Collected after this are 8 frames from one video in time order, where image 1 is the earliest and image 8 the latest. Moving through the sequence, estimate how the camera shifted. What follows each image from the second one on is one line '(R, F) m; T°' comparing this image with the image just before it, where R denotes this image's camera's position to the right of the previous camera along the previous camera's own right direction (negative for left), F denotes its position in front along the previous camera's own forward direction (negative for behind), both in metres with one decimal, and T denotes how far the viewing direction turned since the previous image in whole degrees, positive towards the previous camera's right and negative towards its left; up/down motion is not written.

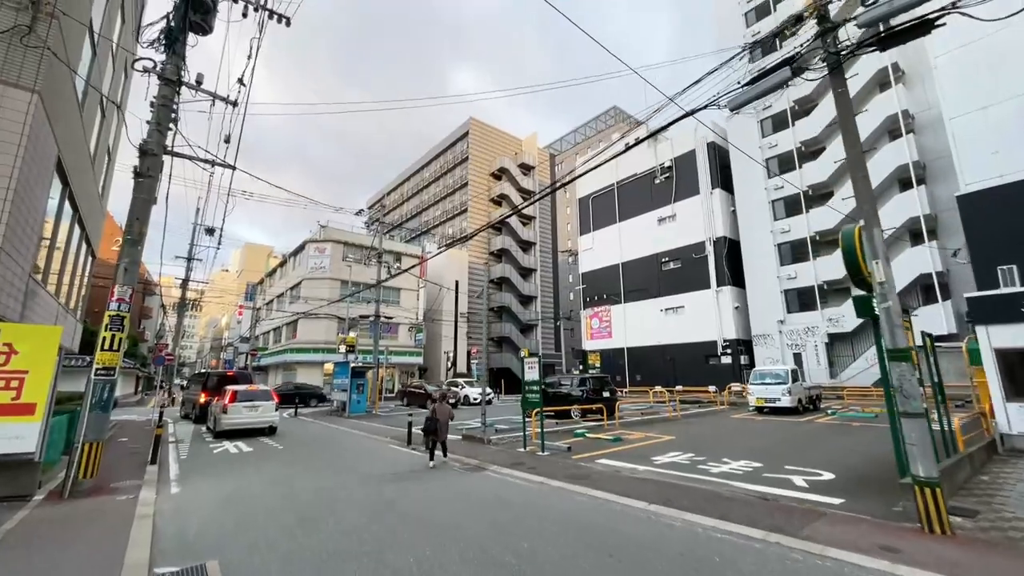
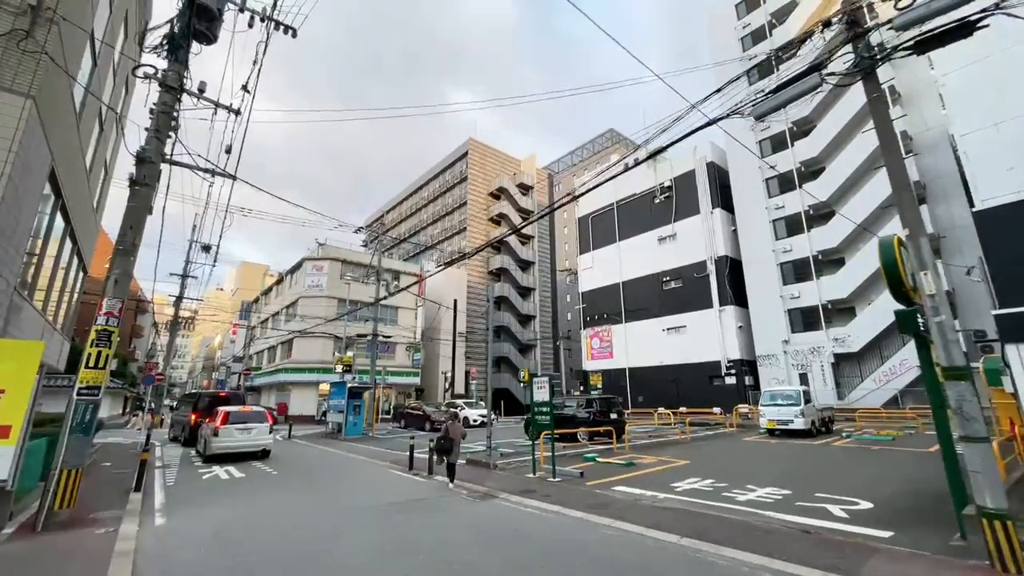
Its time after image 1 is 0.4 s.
(-0.3, +0.4) m; +1°
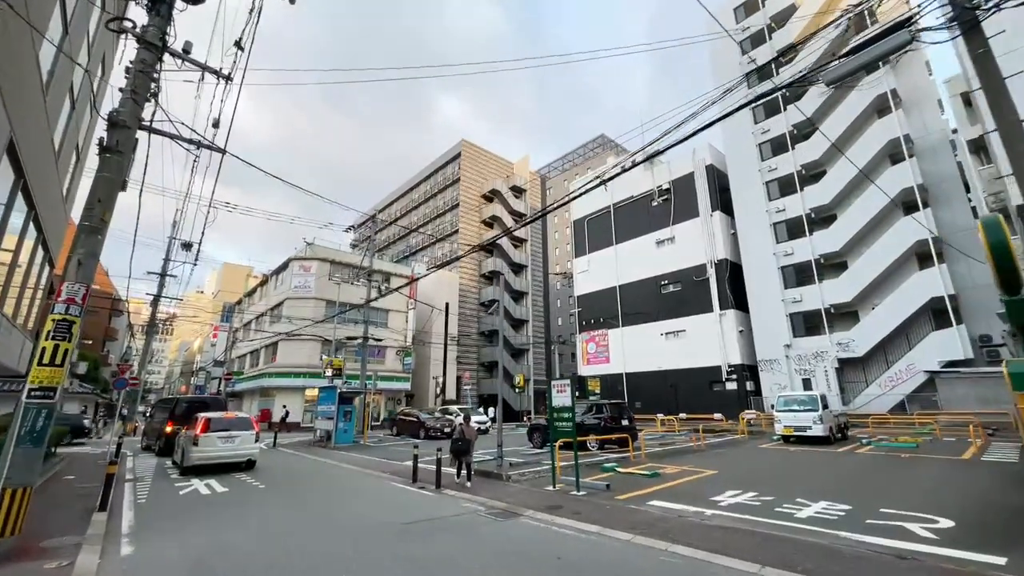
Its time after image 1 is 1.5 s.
(-0.7, +0.9) m; +2°
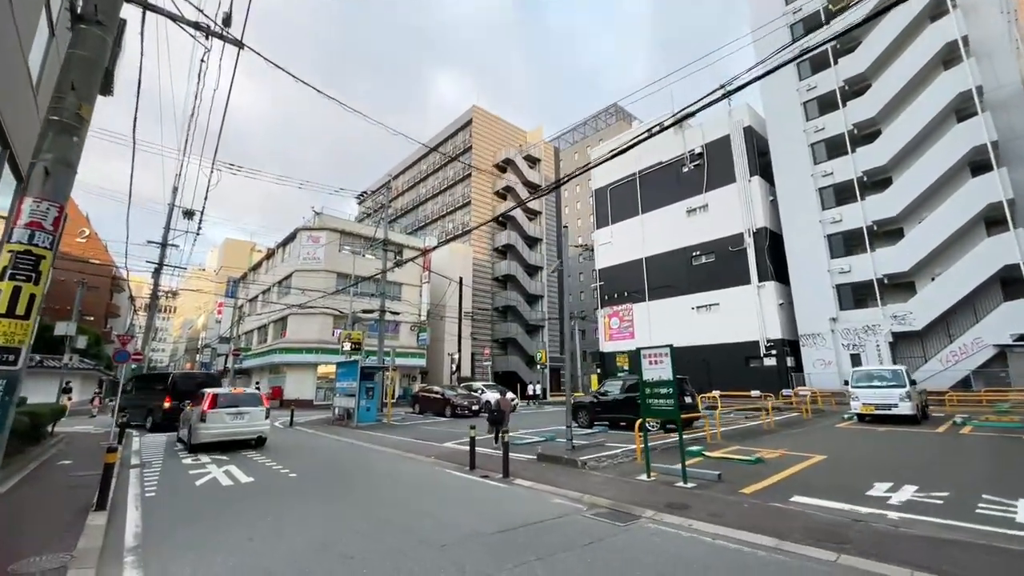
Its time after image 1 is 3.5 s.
(-1.5, +1.7) m; 0°
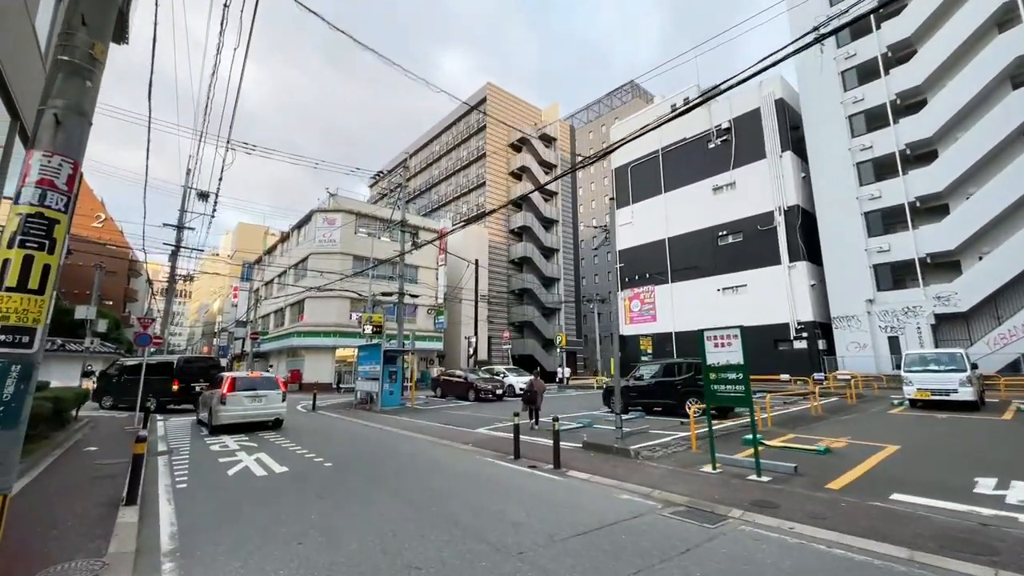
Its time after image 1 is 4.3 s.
(-0.7, +0.7) m; -1°
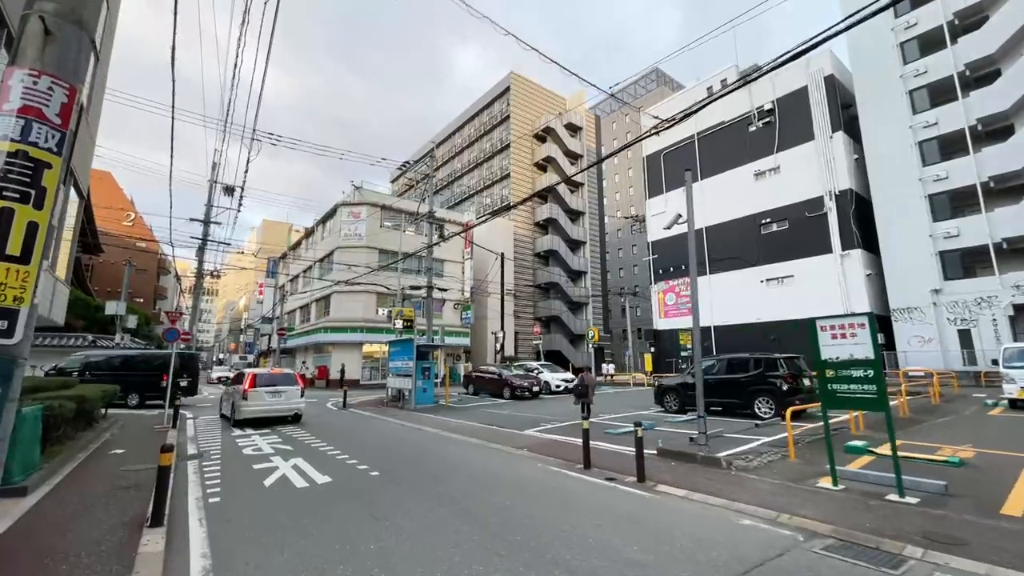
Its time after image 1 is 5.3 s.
(-0.8, +1.0) m; -2°
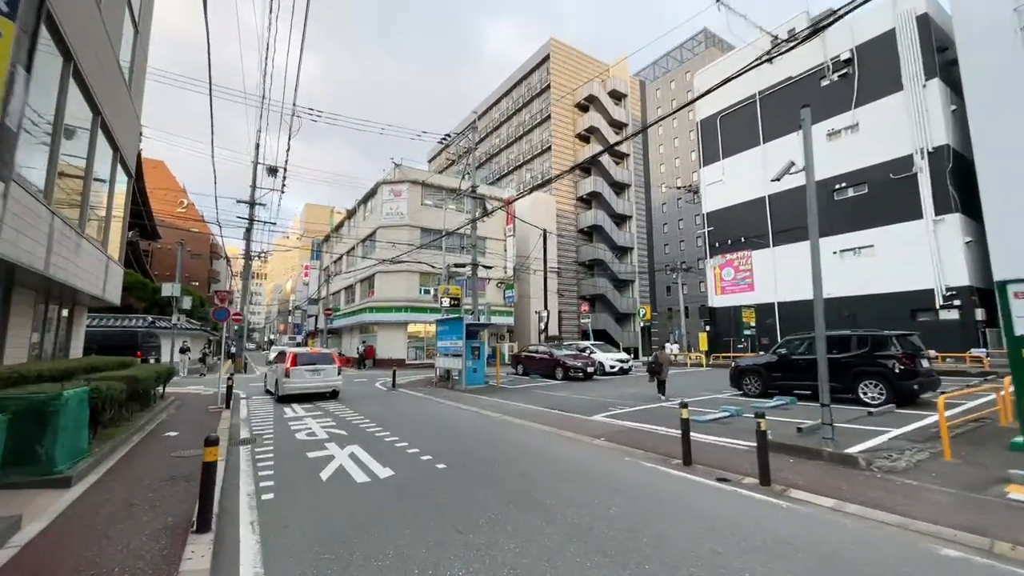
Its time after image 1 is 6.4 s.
(-0.6, +1.0) m; -5°
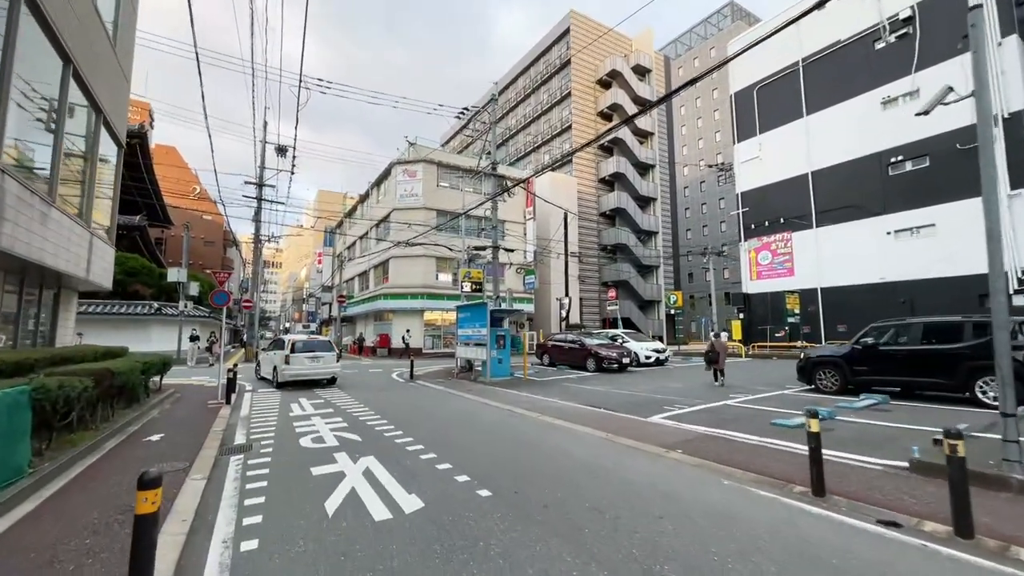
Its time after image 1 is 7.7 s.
(-0.5, +1.5) m; -2°
